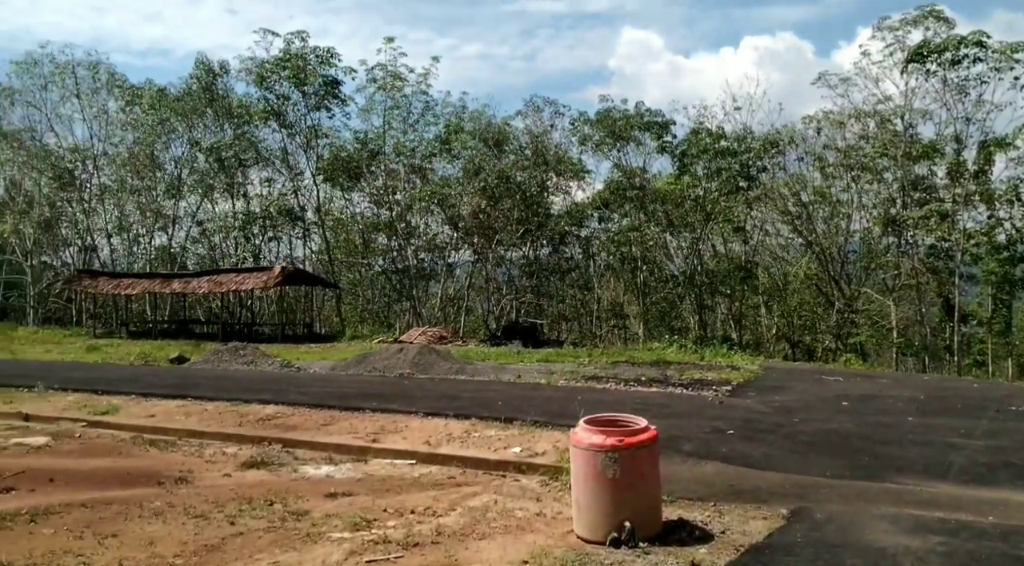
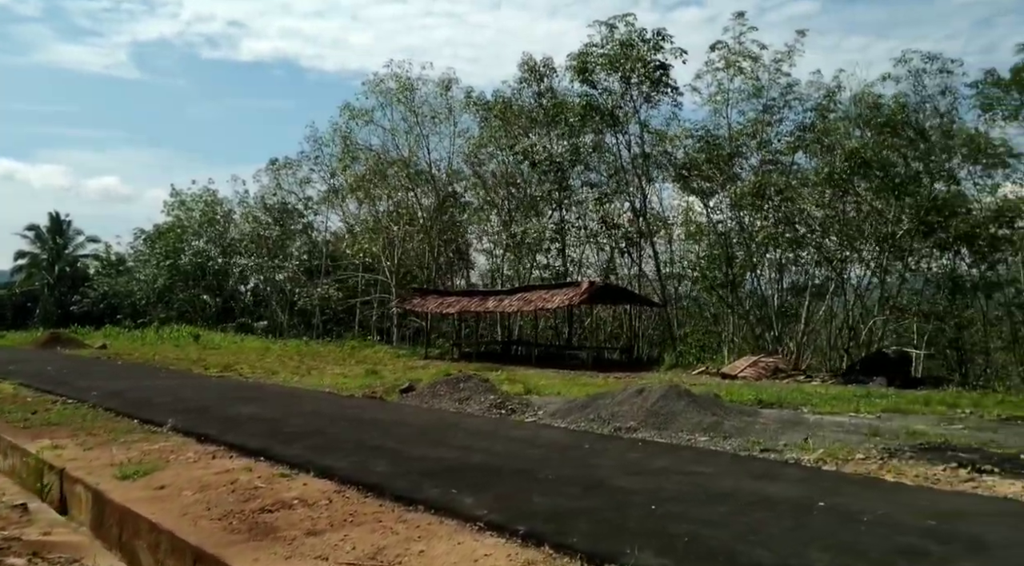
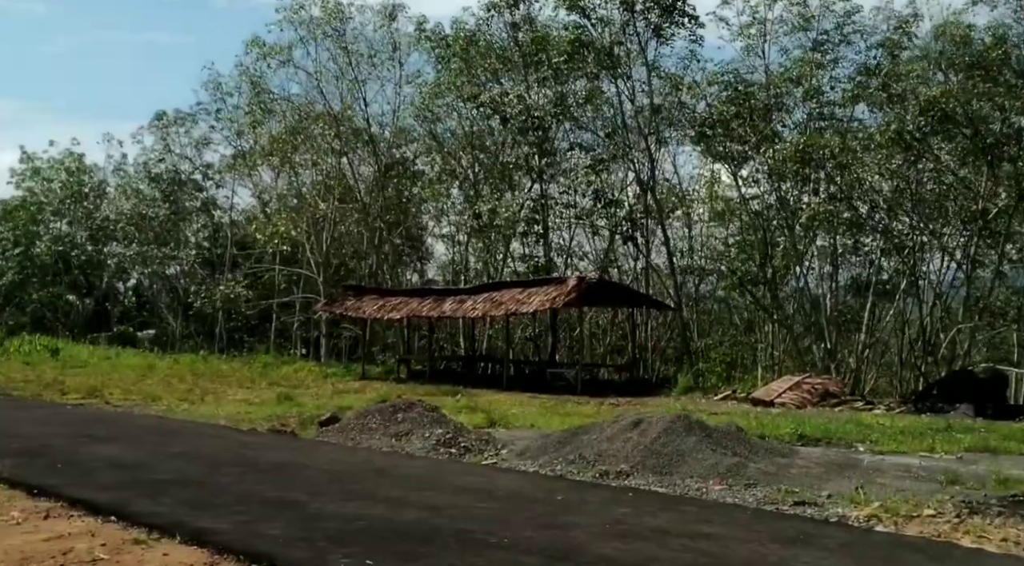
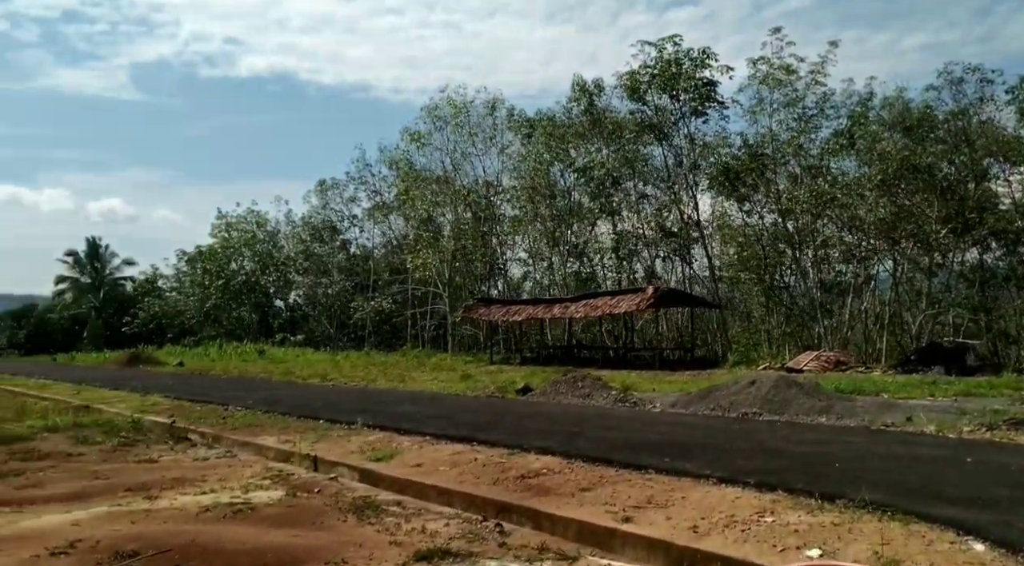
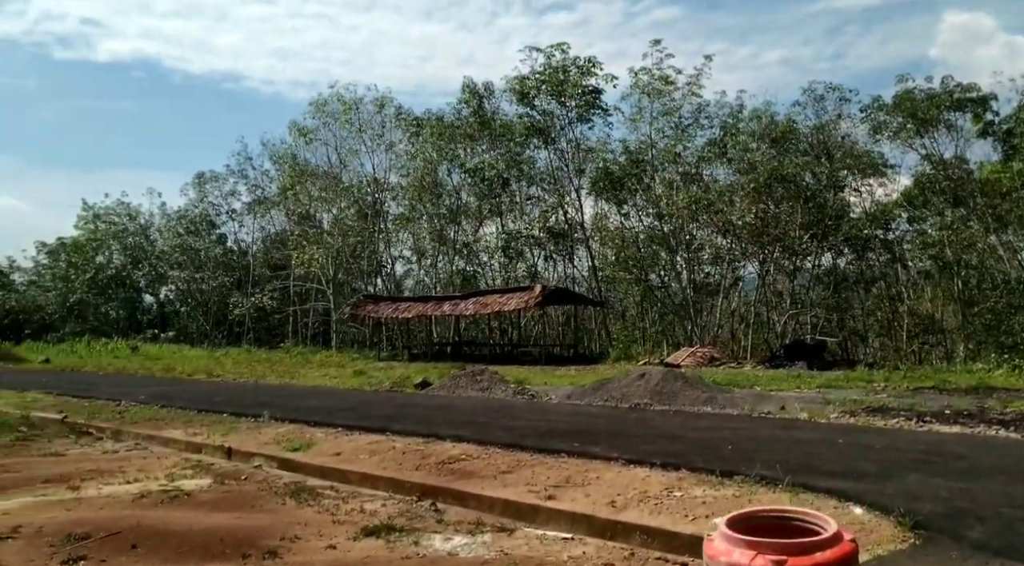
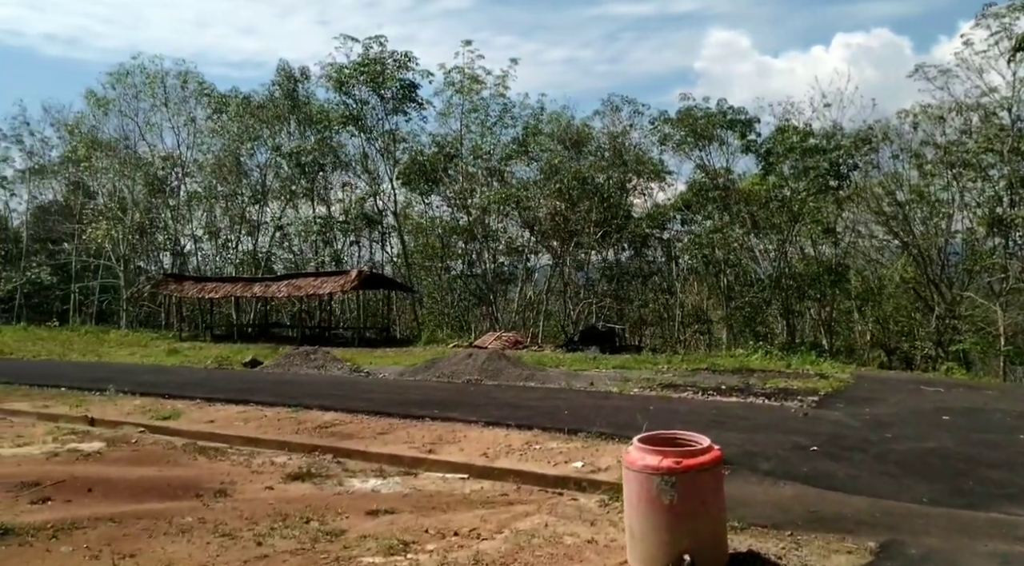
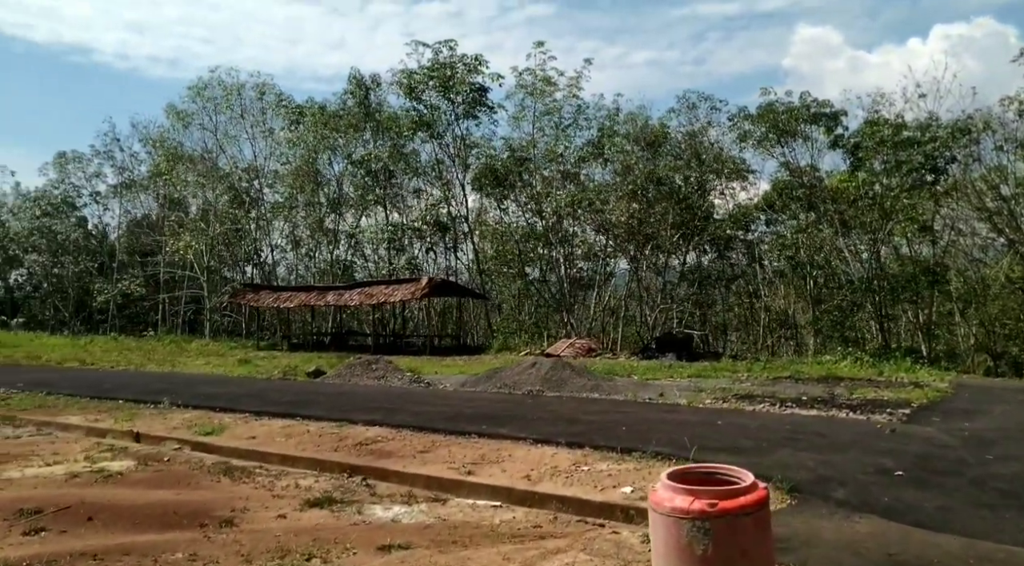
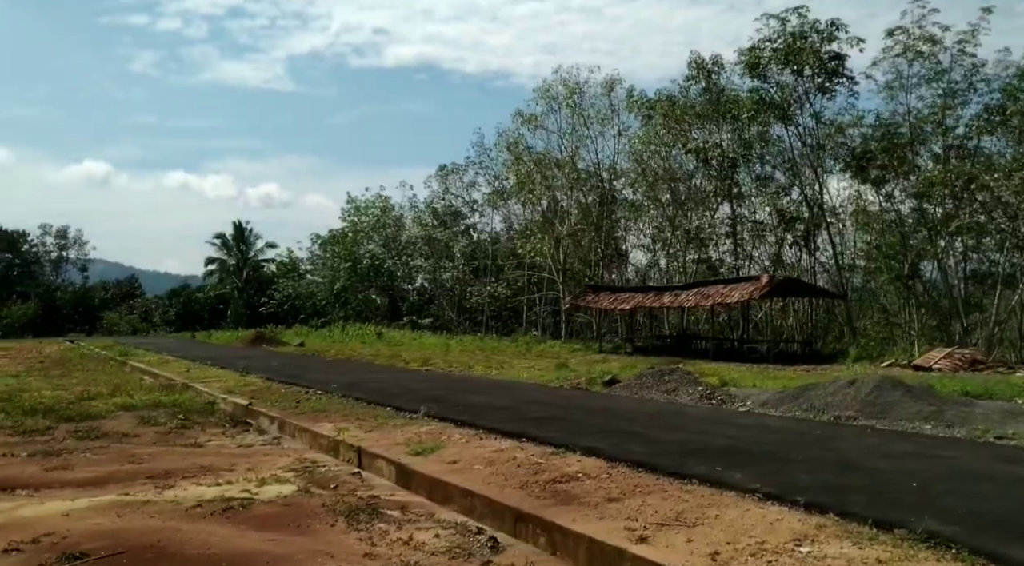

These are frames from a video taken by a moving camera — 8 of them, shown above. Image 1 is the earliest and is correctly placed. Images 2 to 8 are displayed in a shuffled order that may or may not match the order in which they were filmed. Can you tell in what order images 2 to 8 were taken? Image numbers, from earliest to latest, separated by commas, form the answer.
6, 7, 5, 4, 8, 2, 3
